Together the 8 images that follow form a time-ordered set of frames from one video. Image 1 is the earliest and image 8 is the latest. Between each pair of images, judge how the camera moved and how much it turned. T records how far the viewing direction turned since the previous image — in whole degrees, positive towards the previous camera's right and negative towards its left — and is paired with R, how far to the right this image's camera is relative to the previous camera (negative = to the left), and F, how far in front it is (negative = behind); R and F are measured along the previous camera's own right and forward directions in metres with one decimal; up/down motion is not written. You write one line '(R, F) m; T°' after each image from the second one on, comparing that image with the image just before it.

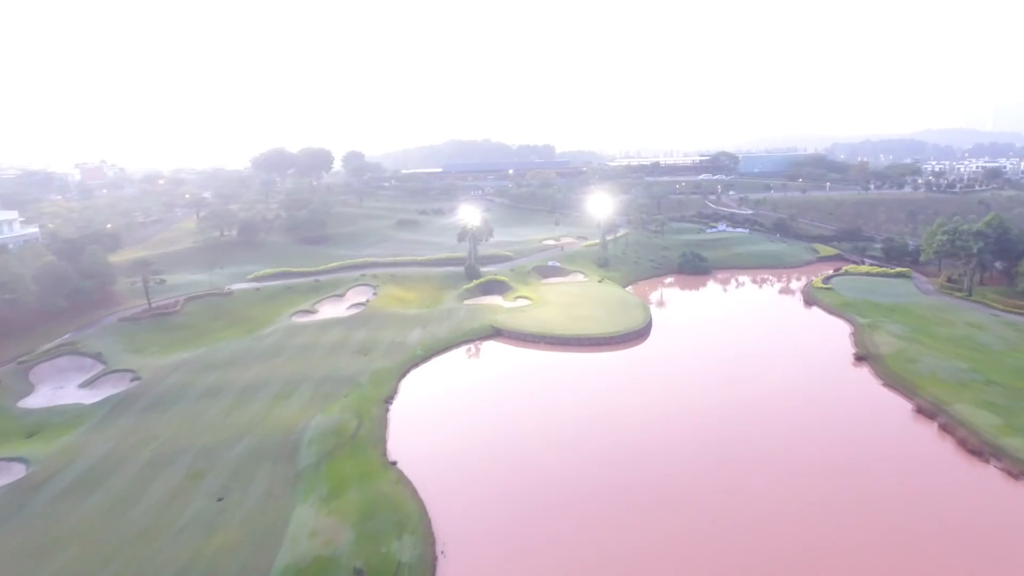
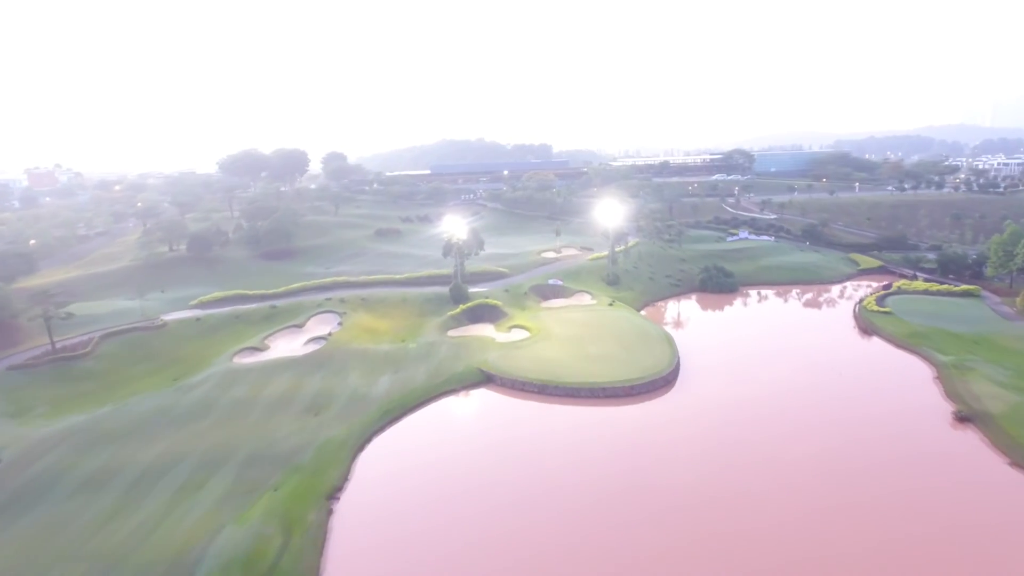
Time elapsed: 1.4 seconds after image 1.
(+0.4, +14.3) m; 0°
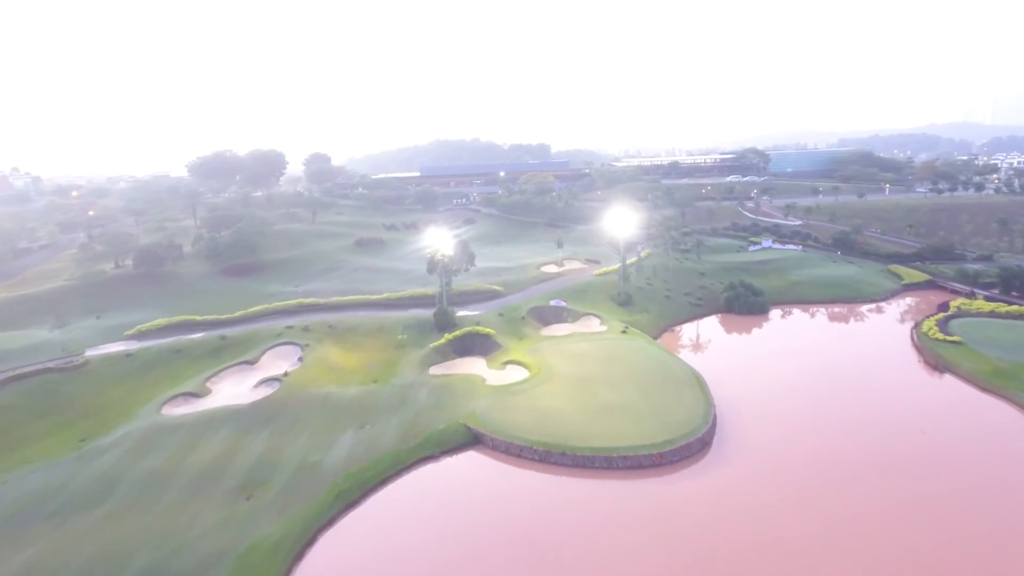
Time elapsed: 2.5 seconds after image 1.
(+0.4, +11.5) m; 0°
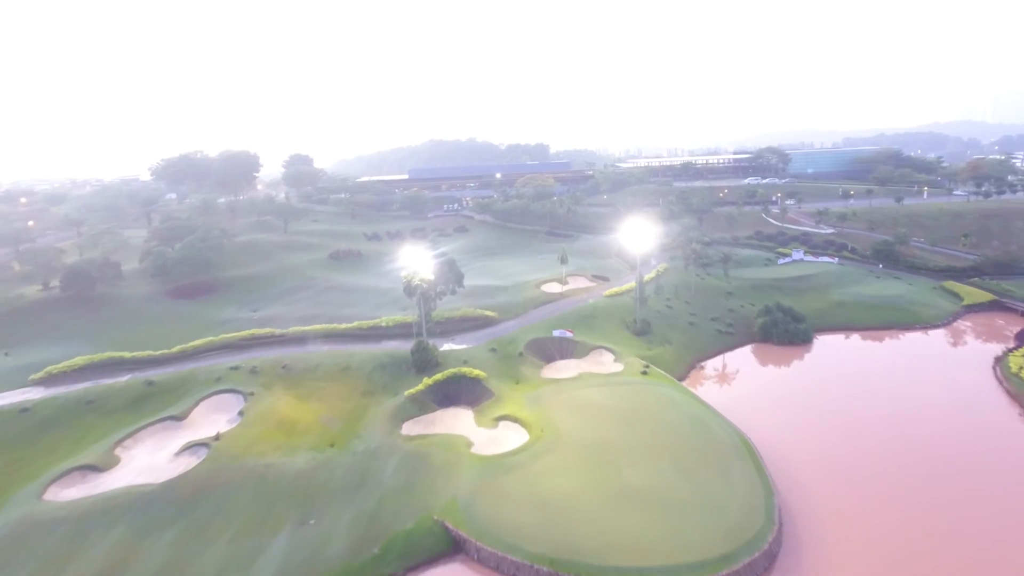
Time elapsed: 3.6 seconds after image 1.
(+0.4, +11.7) m; 0°
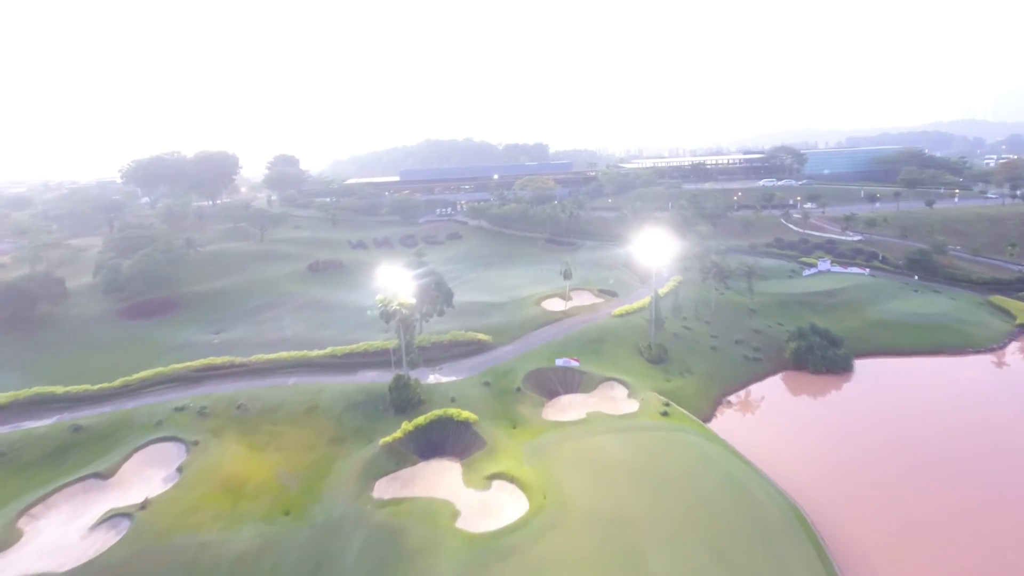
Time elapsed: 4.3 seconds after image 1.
(+0.2, +8.0) m; 0°
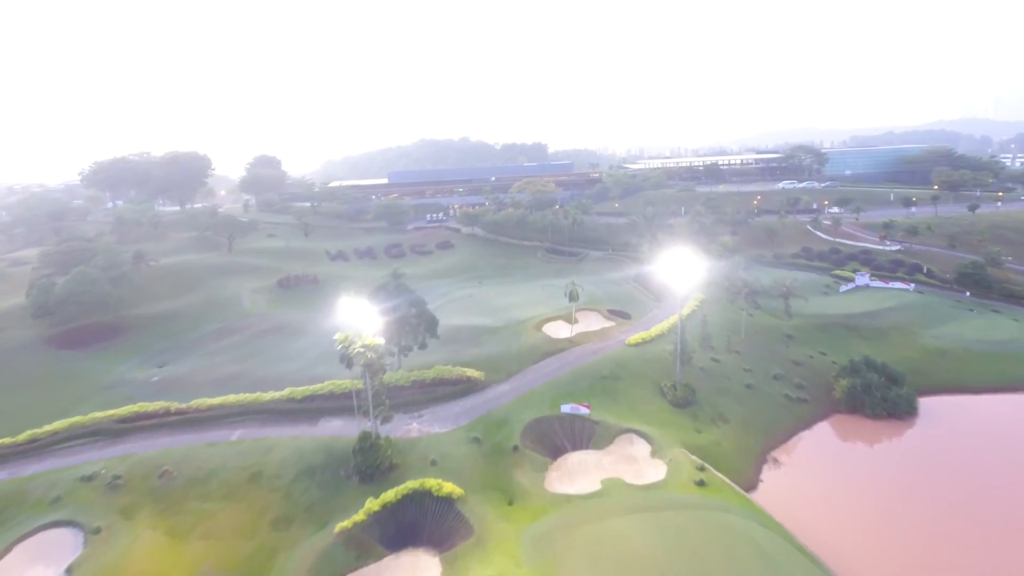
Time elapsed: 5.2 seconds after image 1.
(+0.2, +9.1) m; 0°
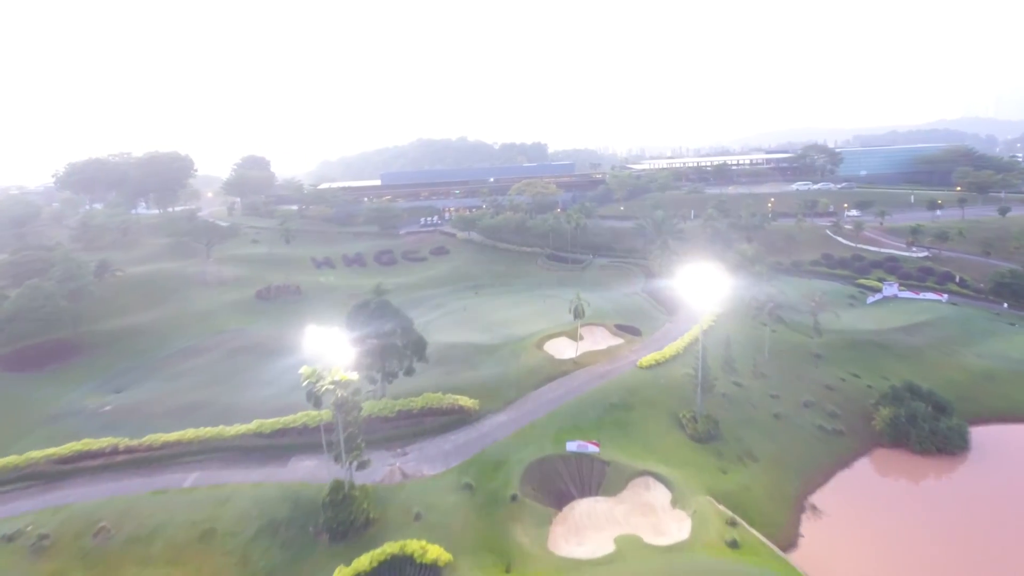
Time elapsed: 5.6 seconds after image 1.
(+0.1, +5.3) m; 0°
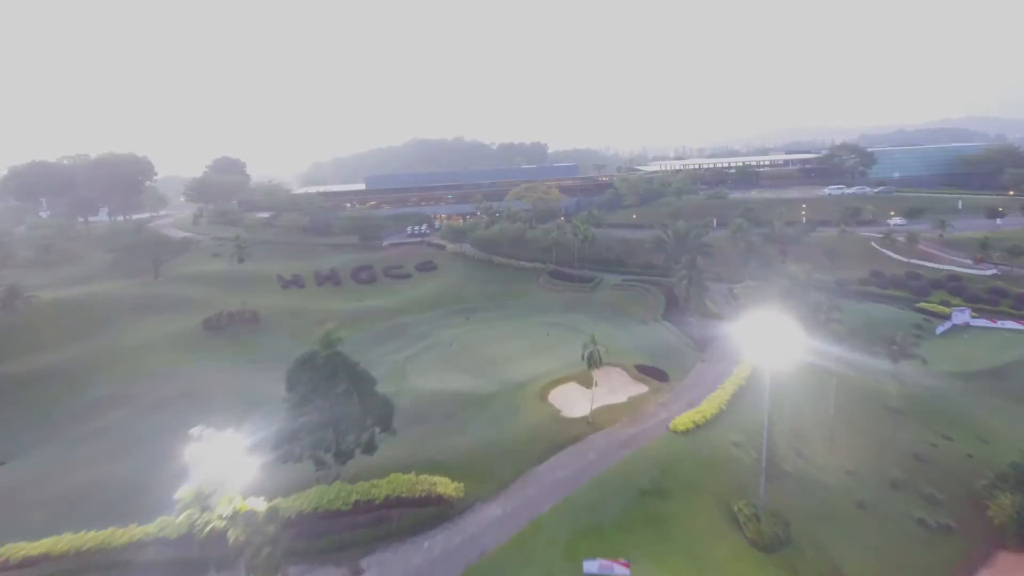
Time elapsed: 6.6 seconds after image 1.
(+0.2, +10.3) m; 0°
